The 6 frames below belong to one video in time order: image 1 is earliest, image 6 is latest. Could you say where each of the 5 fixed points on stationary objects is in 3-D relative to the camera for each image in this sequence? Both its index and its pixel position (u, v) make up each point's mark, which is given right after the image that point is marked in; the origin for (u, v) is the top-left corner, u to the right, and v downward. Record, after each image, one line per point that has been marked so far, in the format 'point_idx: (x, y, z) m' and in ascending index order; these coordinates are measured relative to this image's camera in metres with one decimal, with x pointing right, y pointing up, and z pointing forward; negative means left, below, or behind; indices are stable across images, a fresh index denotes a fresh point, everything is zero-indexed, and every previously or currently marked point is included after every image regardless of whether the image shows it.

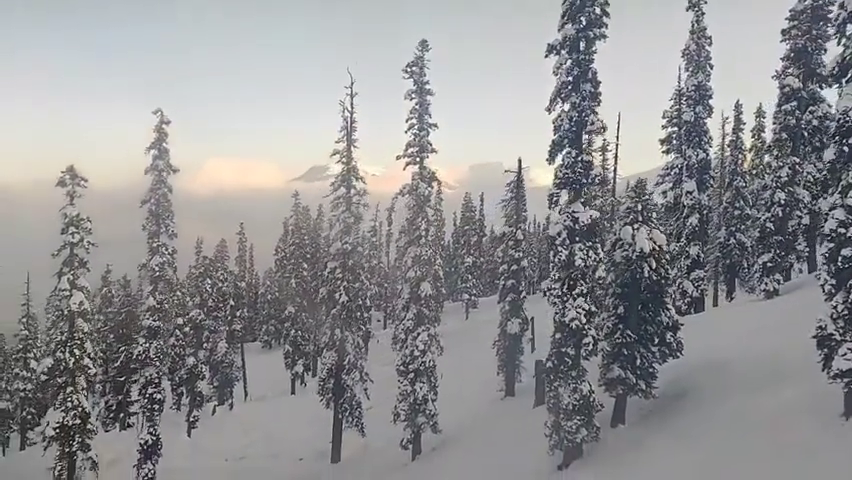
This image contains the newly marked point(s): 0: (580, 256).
0: (+4.2, -0.4, +19.8) m
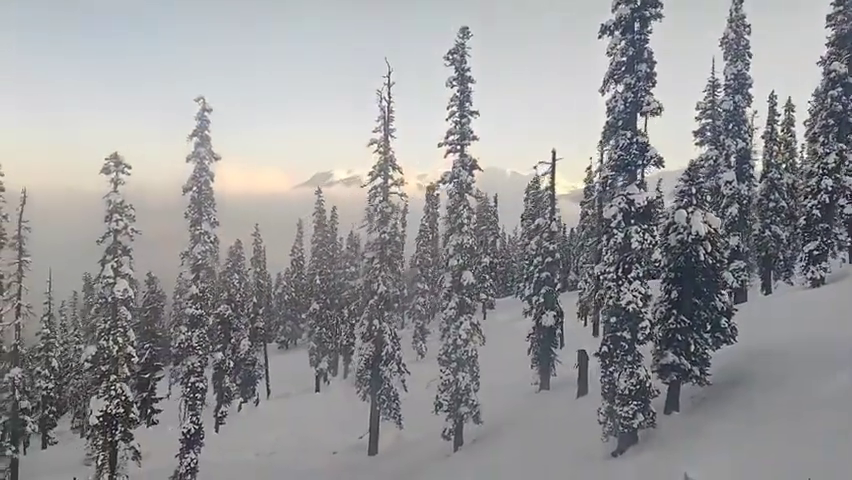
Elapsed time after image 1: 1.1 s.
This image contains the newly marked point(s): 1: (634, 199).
0: (+5.7, +0.1, +19.5) m
1: (+5.7, +1.1, +19.7) m
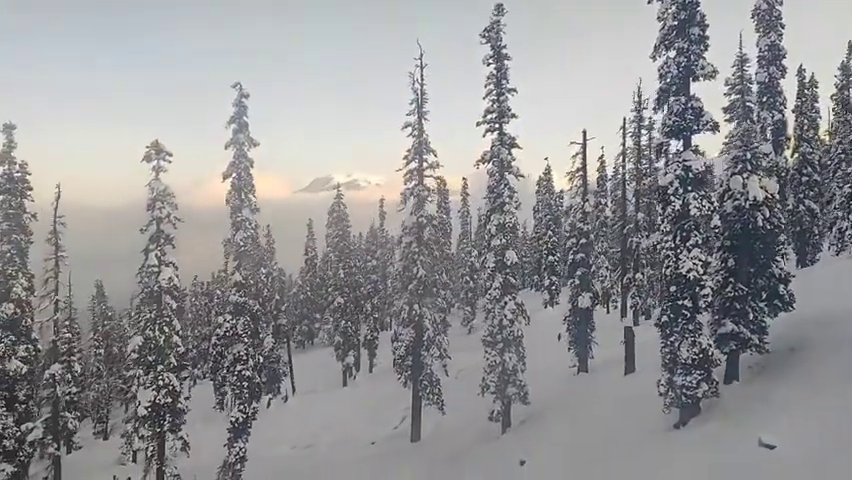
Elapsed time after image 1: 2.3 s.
0: (+7.2, +0.9, +19.2) m
1: (+7.1, +2.0, +19.4) m
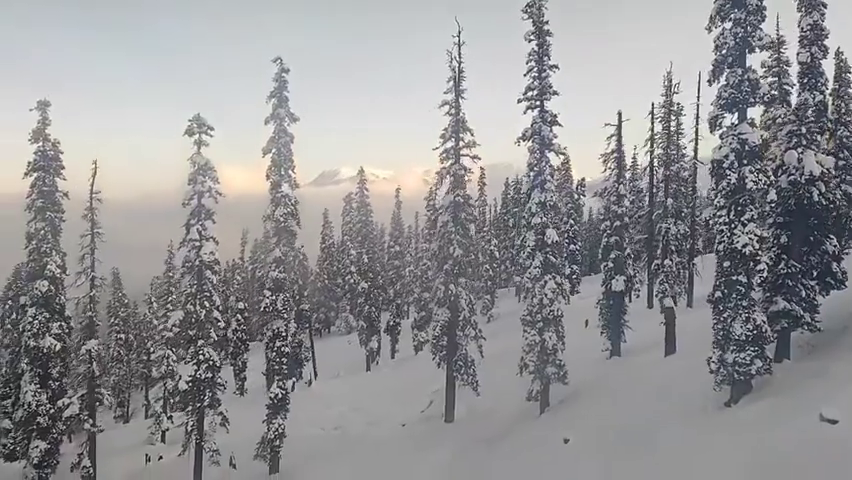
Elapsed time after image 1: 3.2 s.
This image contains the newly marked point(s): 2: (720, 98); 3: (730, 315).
0: (+8.5, +1.6, +18.9) m
1: (+8.4, +2.7, +19.1) m
2: (+7.9, +3.8, +19.5) m
3: (+8.2, -2.0, +19.5) m
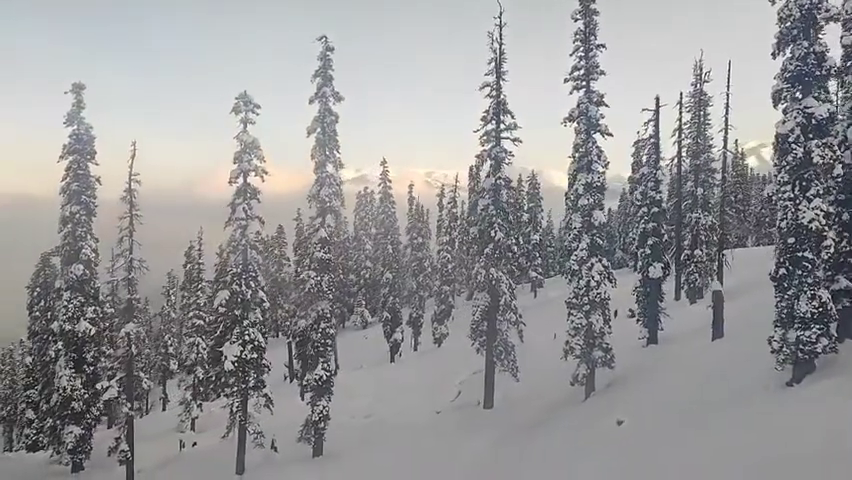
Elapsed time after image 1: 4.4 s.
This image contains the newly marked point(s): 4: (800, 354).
0: (+10.0, +2.2, +18.5) m
1: (+10.0, +3.3, +18.7) m
2: (+9.5, +4.5, +19.2) m
3: (+9.7, -1.4, +19.1) m
4: (+9.9, -3.0, +19.1) m
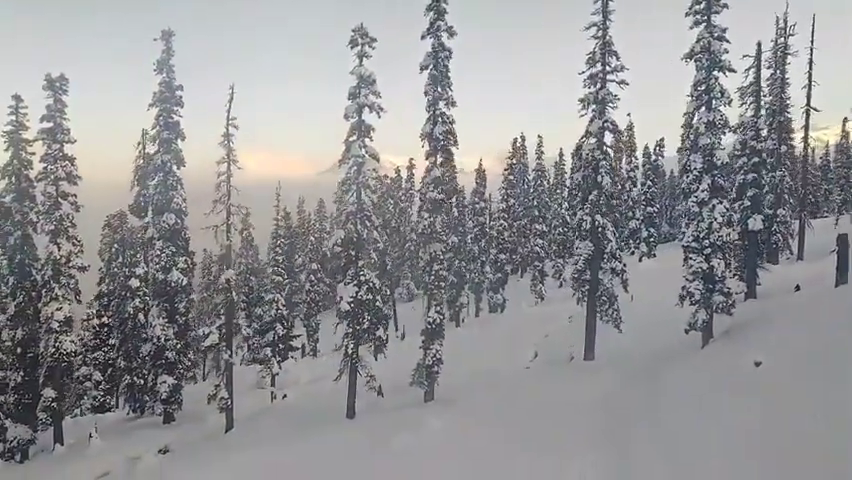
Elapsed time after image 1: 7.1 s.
0: (+13.7, +4.1, +17.3) m
1: (+13.7, +5.2, +17.5) m
2: (+13.2, +6.3, +18.0) m
3: (+13.4, +0.5, +18.0) m
4: (+13.5, -1.2, +18.1) m
